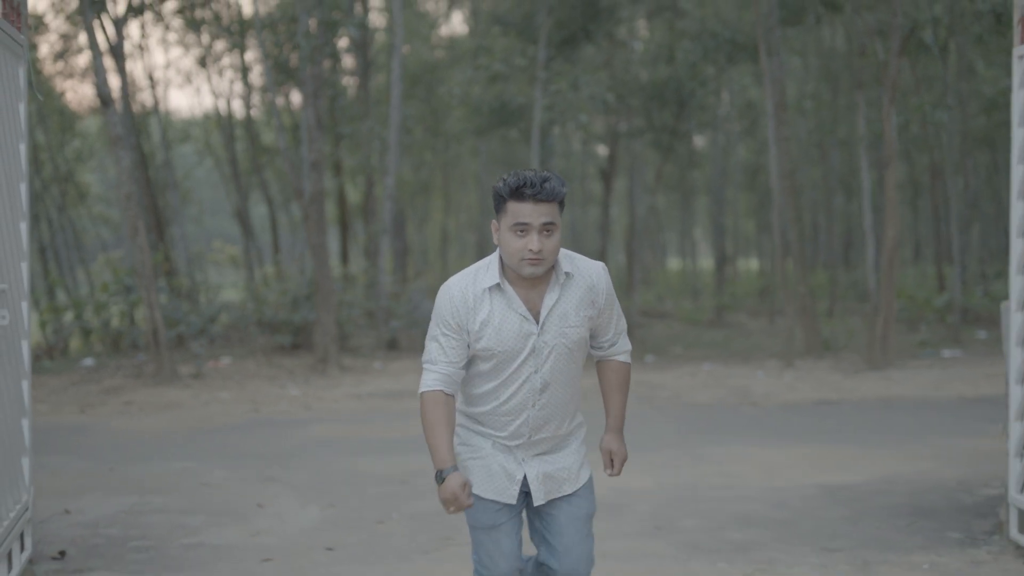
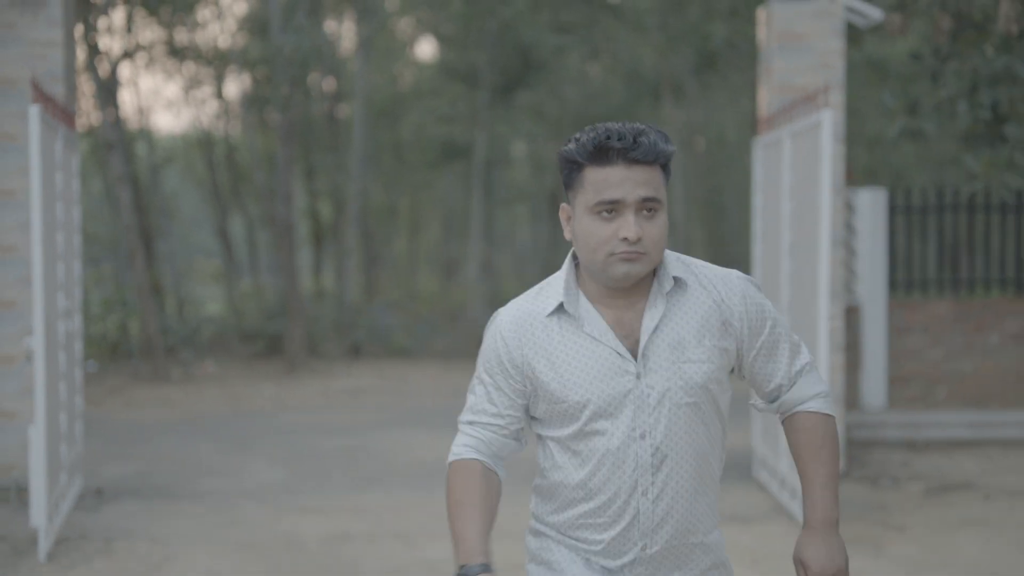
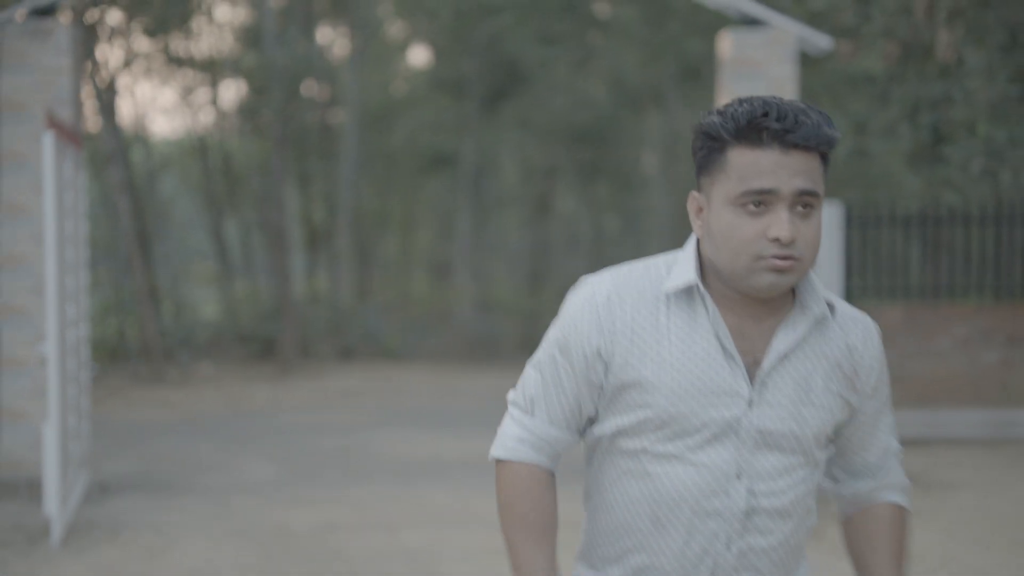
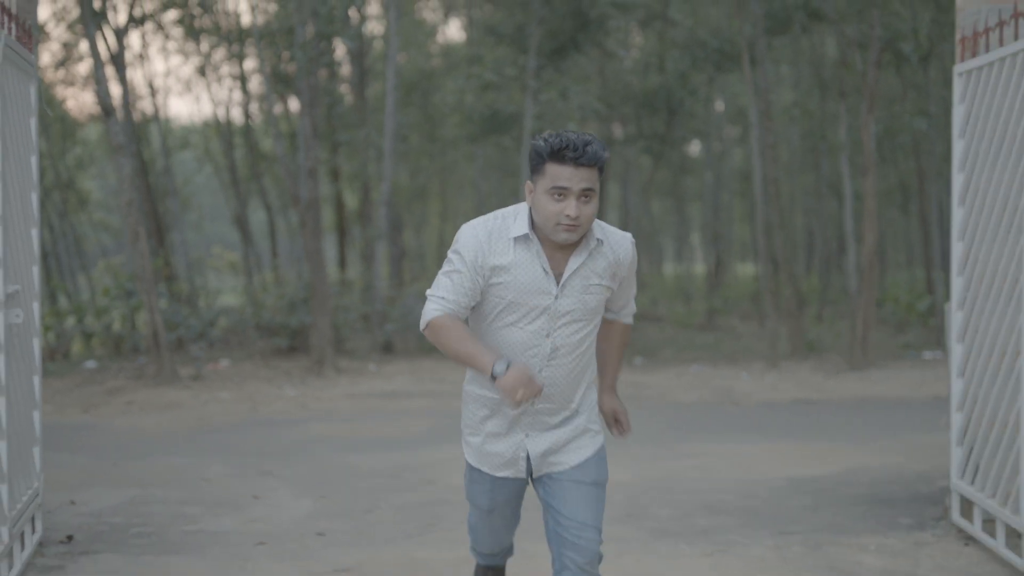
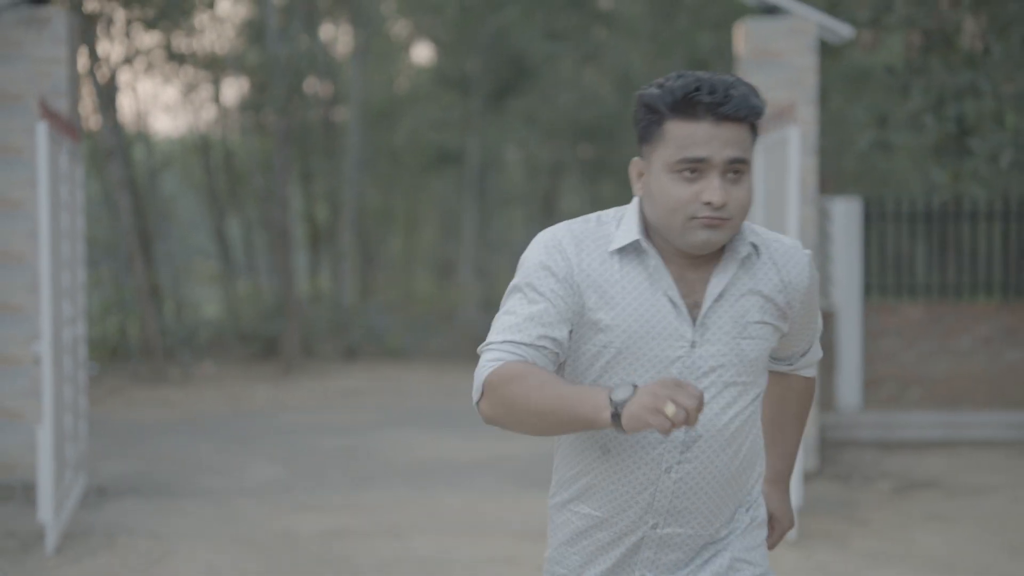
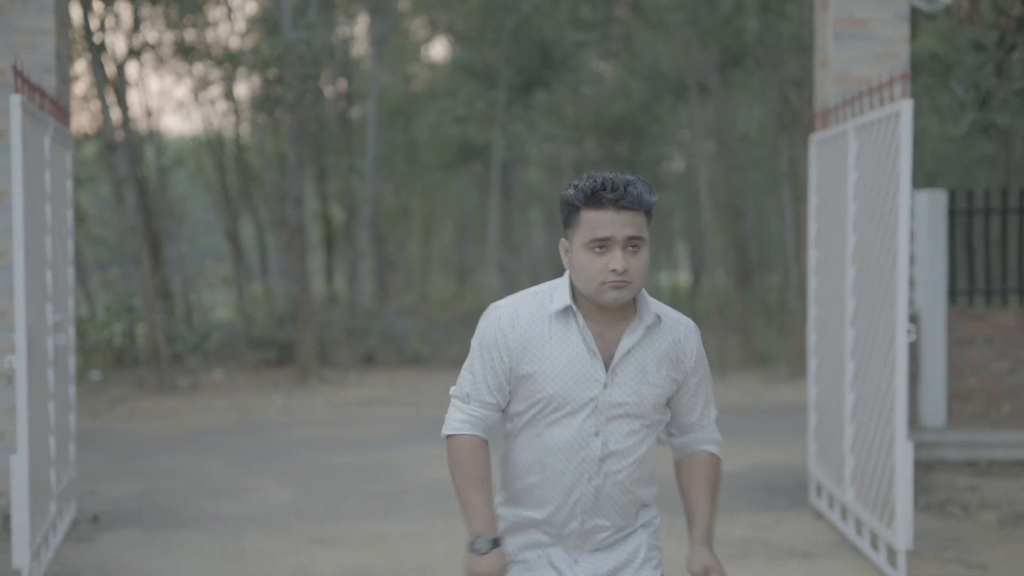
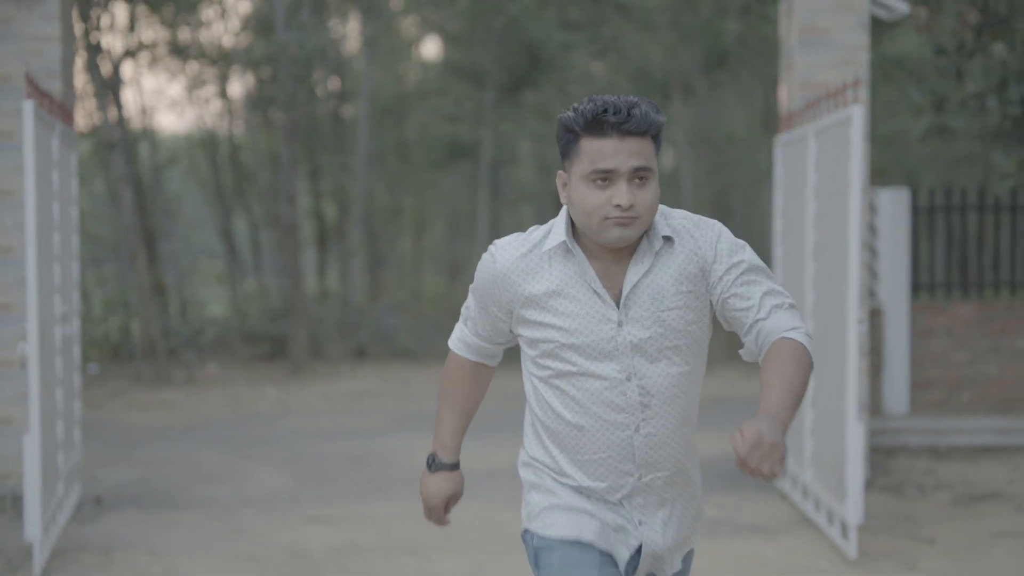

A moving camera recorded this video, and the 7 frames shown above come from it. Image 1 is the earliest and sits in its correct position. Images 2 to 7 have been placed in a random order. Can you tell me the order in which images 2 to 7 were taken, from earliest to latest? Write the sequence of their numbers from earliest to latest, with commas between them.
4, 6, 7, 2, 5, 3
